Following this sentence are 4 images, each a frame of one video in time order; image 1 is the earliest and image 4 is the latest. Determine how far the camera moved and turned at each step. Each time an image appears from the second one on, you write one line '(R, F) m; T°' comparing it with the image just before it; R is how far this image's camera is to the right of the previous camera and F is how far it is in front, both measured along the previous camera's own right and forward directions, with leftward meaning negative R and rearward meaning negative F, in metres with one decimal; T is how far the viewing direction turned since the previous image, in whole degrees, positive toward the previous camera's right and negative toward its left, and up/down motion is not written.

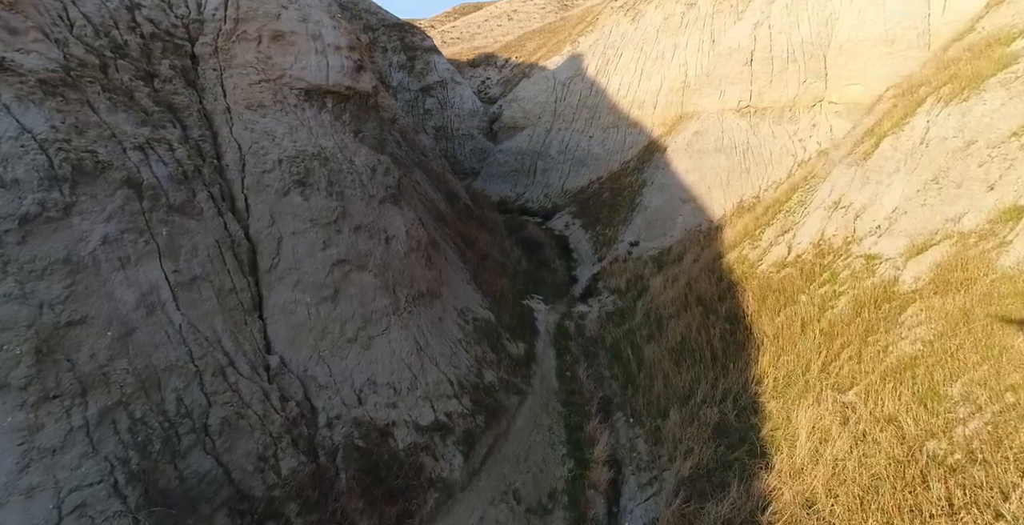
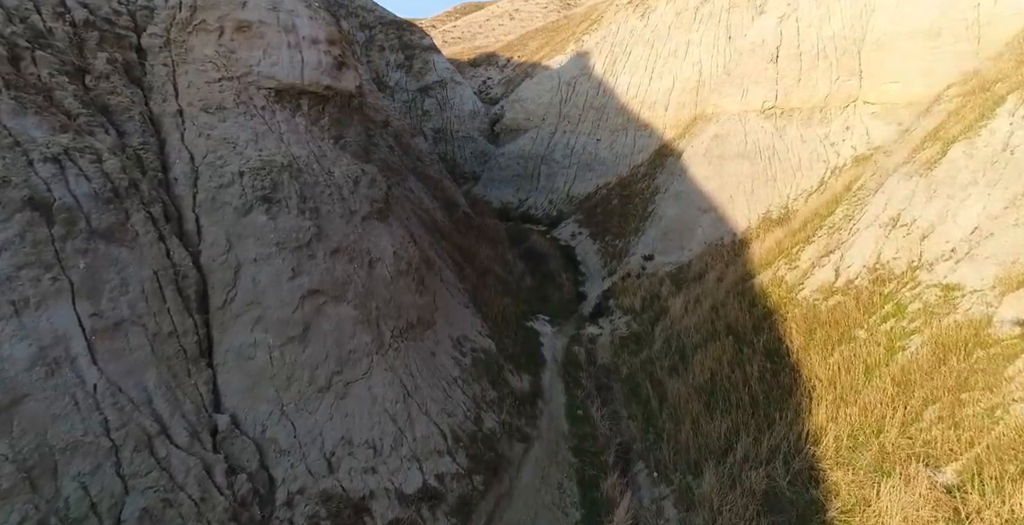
(0.0, +1.1) m; 0°
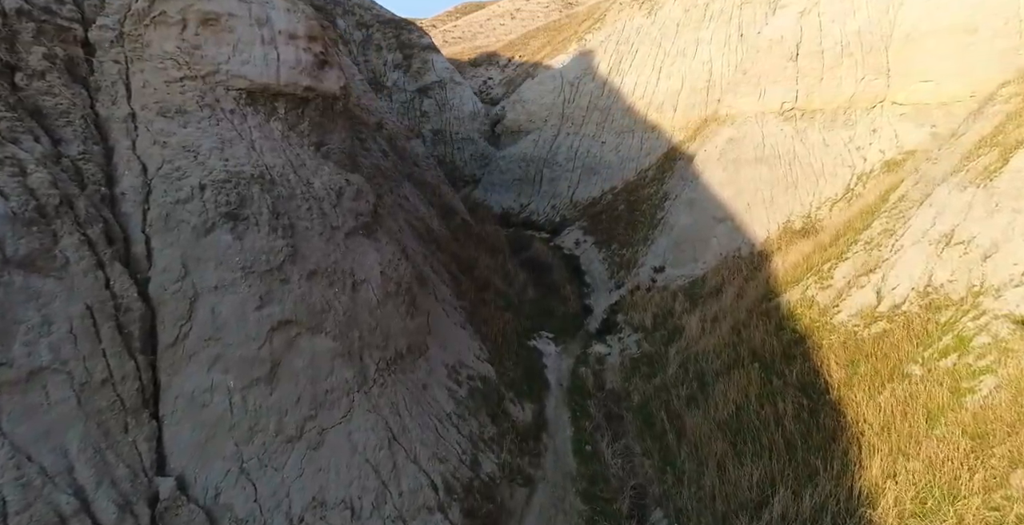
(0.0, +0.8) m; 0°
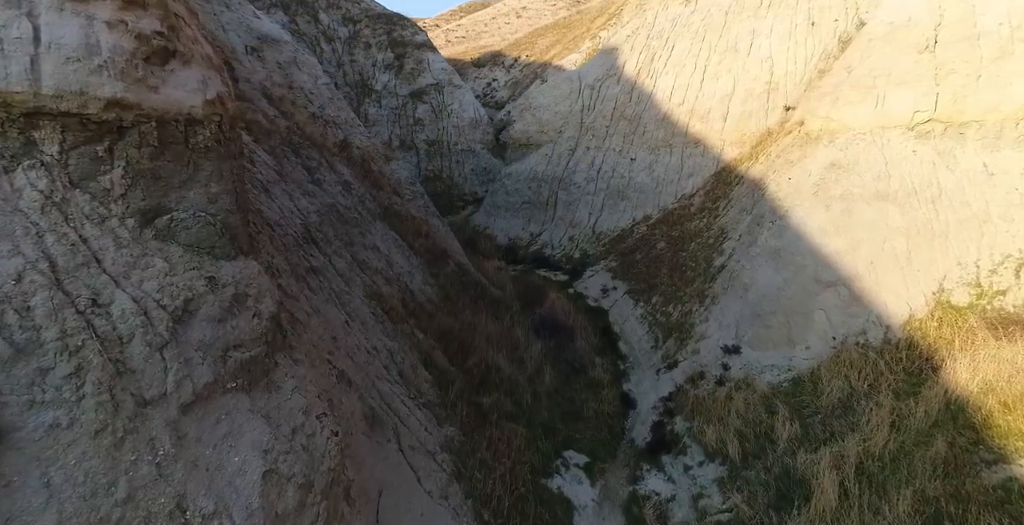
(-0.1, +3.3) m; -1°
